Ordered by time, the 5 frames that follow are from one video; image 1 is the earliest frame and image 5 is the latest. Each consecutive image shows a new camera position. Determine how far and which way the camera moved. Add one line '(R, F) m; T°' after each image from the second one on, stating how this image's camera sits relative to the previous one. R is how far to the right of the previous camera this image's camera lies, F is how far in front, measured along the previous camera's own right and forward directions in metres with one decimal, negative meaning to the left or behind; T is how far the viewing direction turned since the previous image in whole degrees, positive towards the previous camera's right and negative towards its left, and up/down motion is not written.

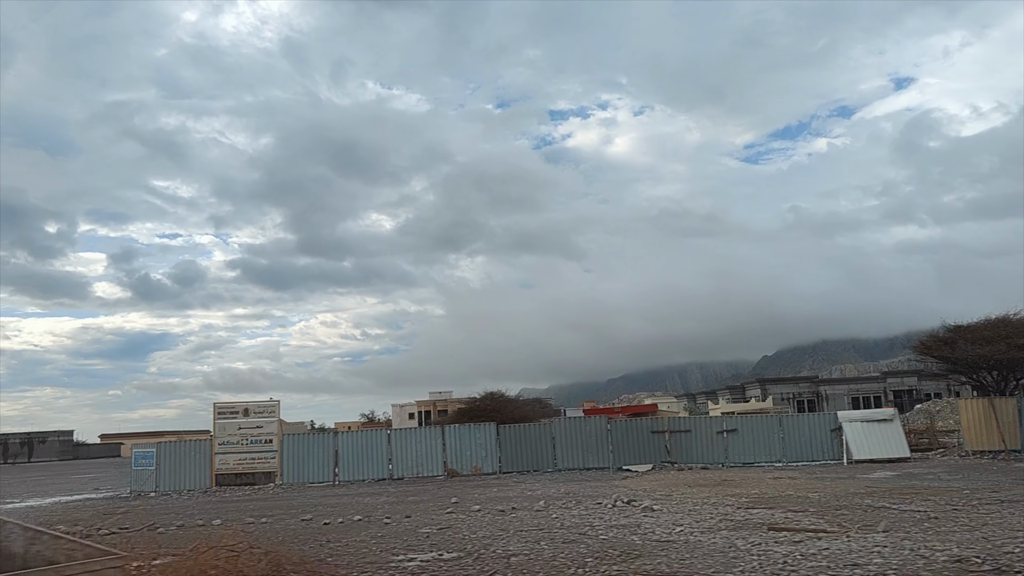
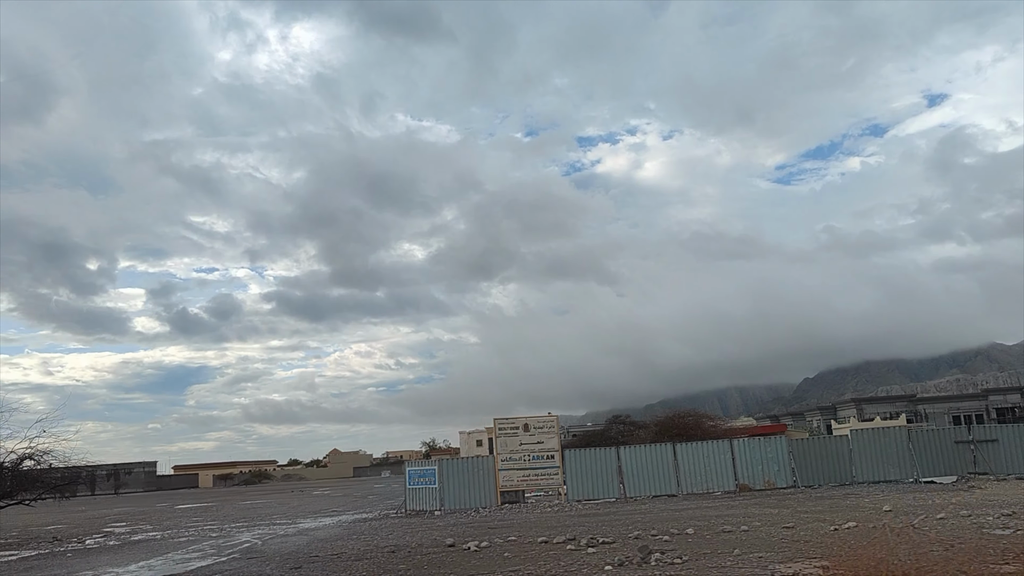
(-9.4, +0.4) m; -2°
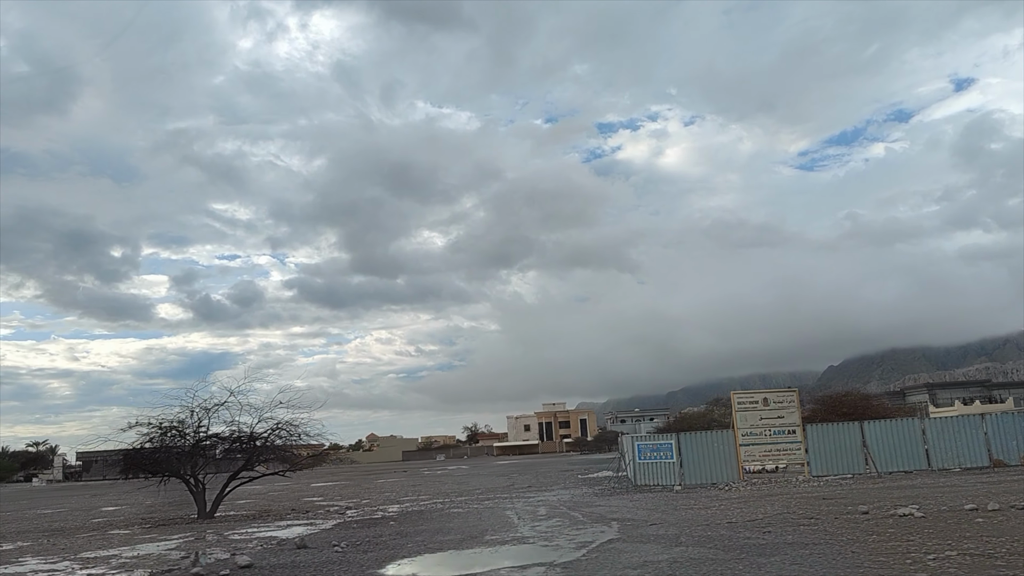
(-8.0, +0.6) m; -1°
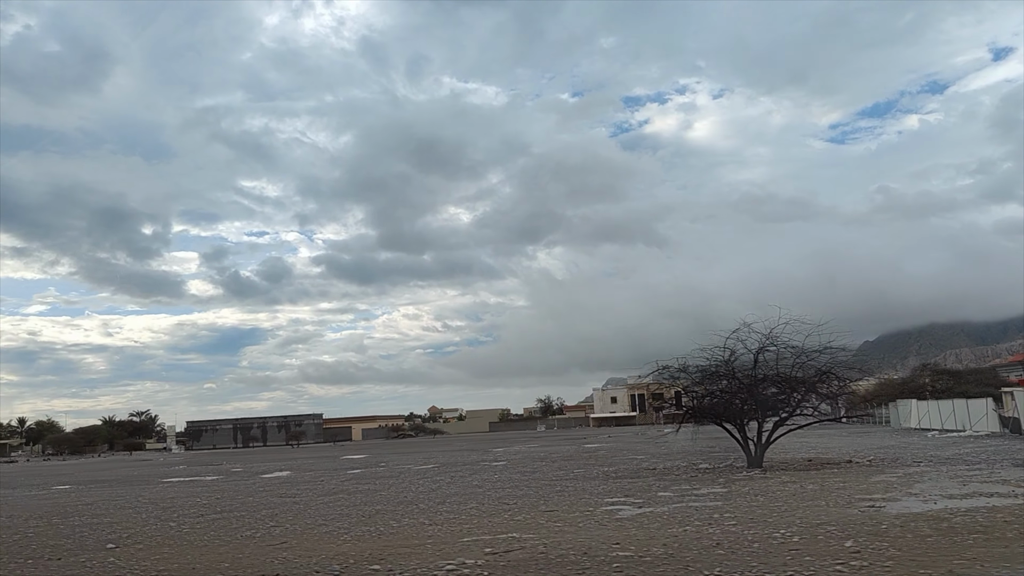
(-16.9, +1.5) m; -2°
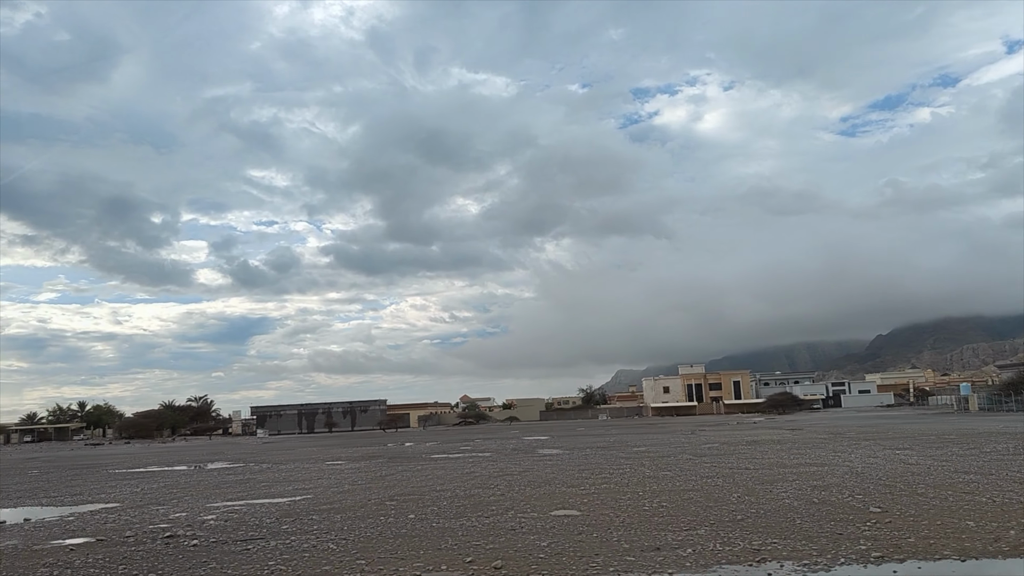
(-12.6, +1.5) m; -1°
